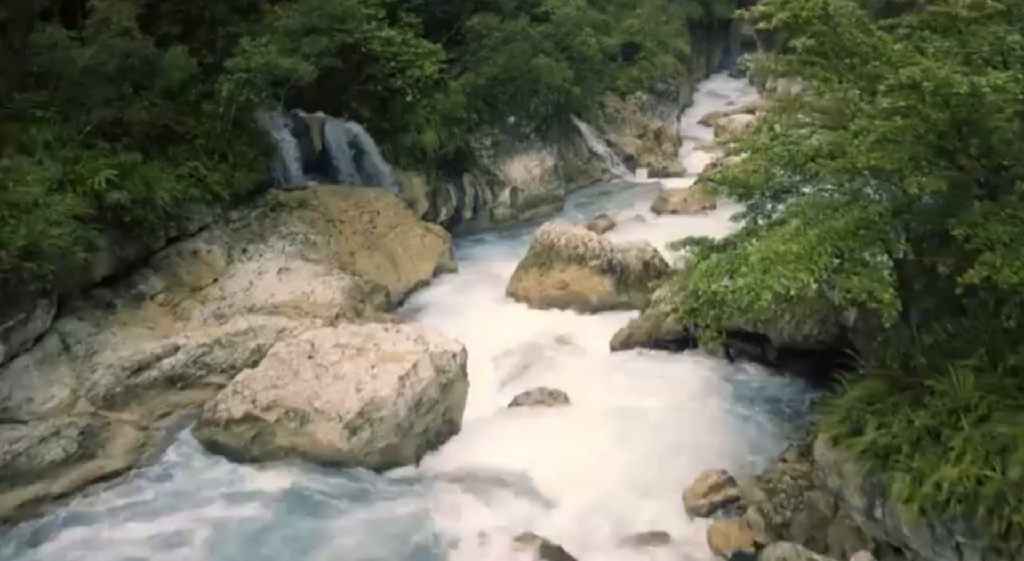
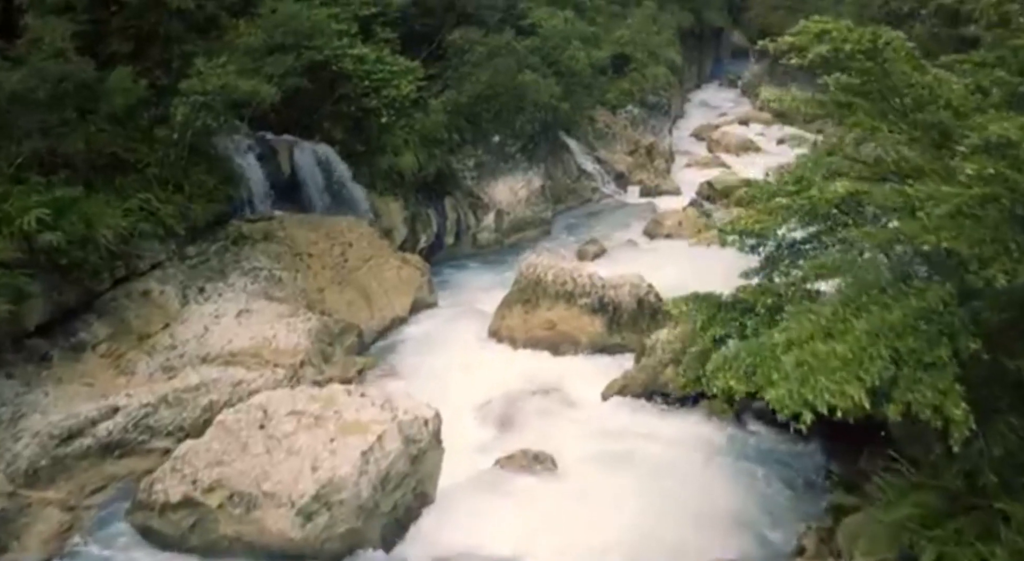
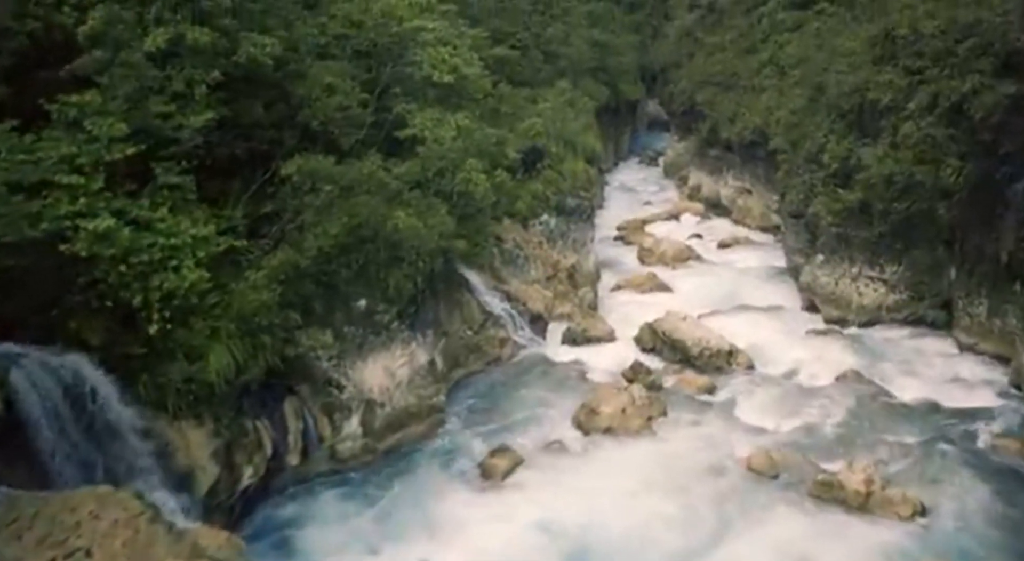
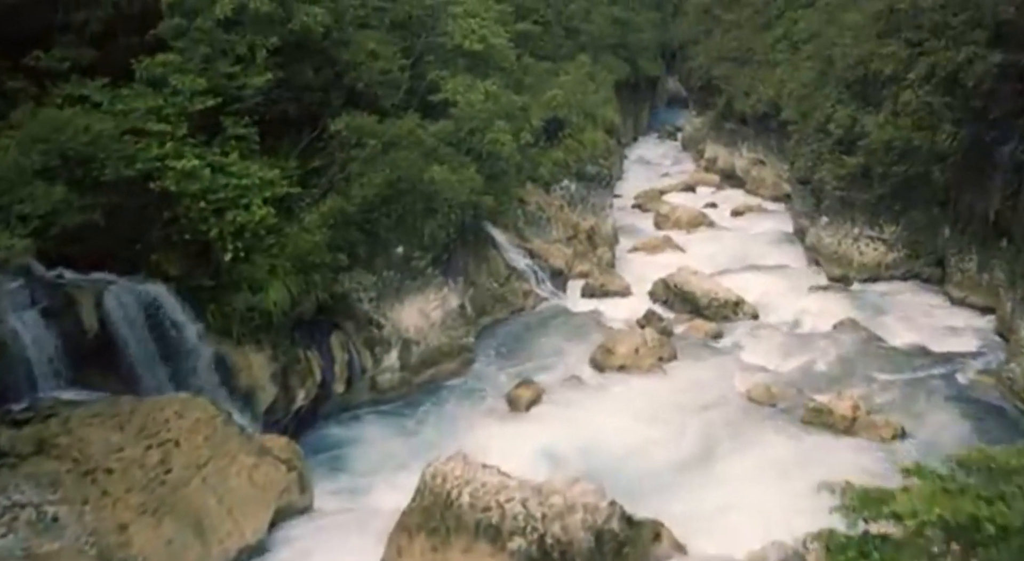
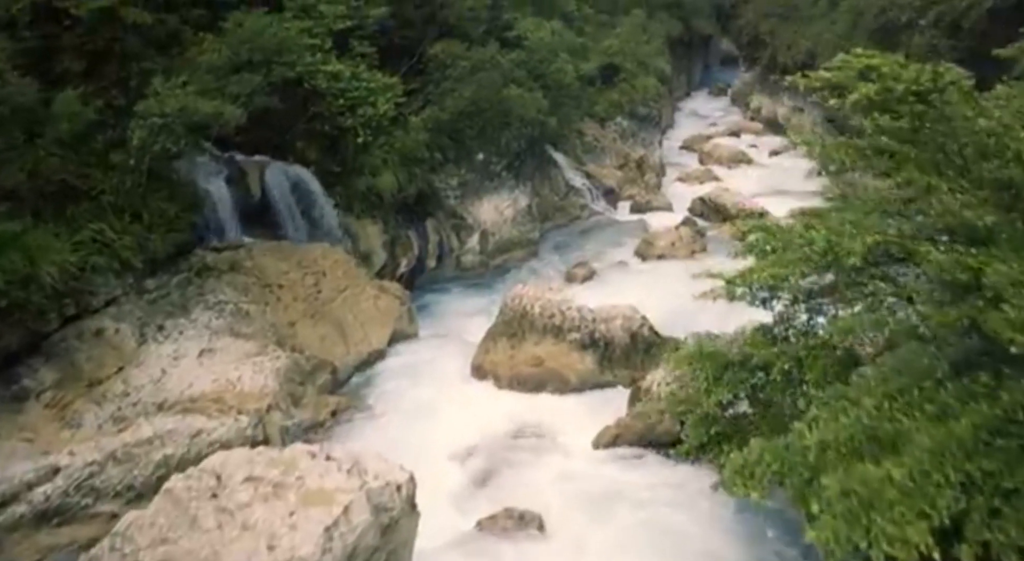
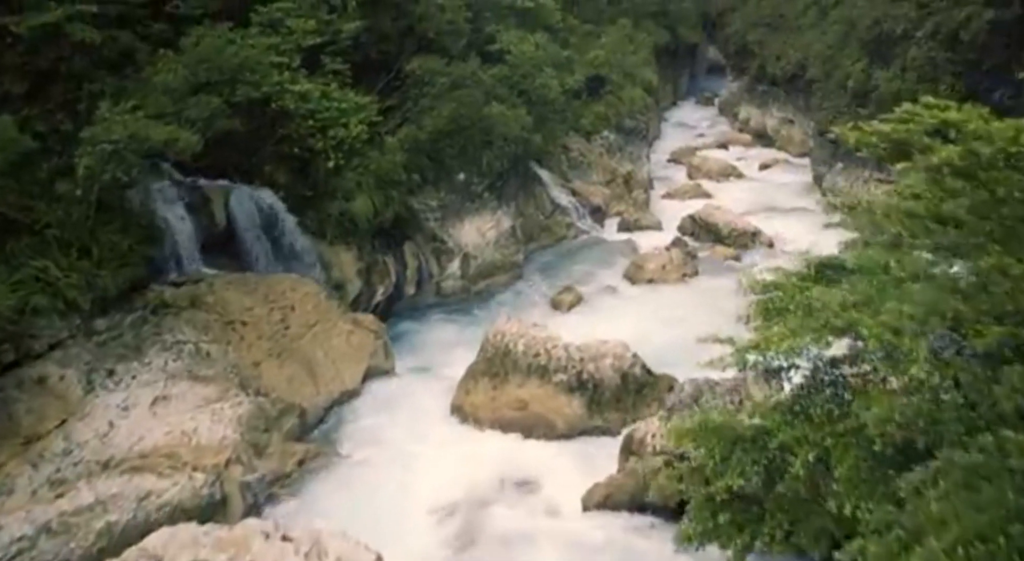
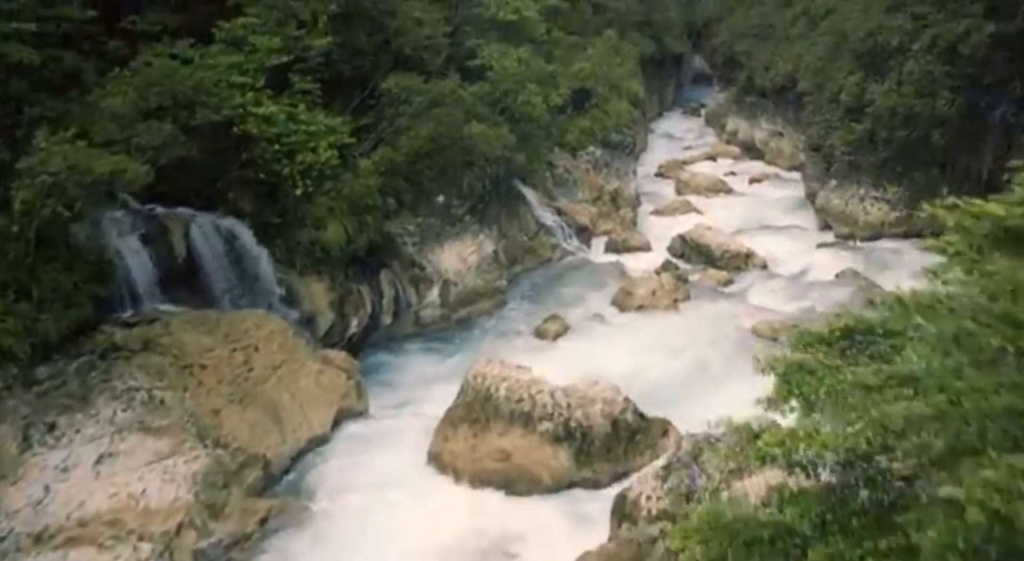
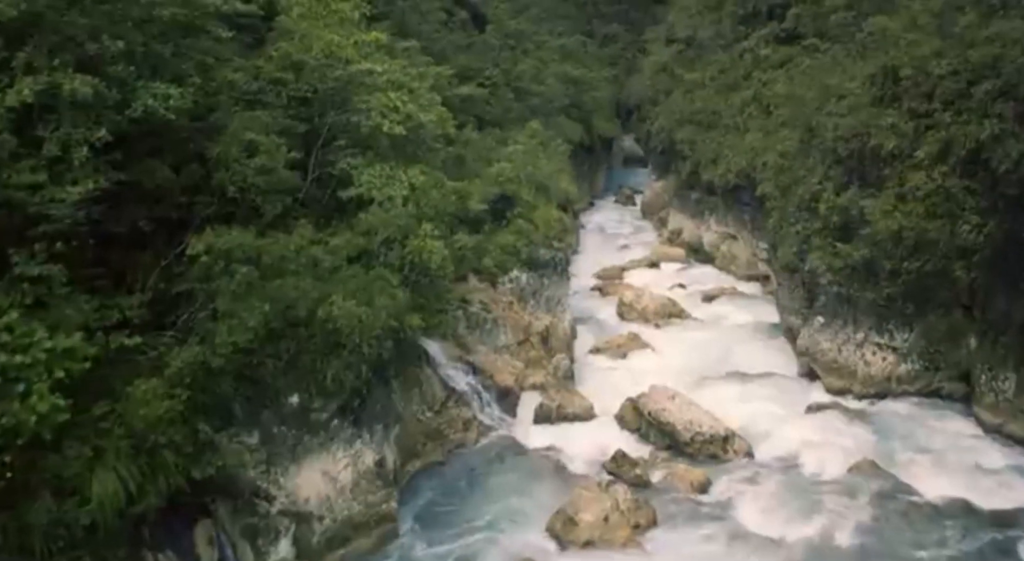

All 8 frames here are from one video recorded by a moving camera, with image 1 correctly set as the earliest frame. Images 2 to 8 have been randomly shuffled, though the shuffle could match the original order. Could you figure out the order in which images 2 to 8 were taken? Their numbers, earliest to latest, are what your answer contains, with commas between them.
2, 5, 6, 7, 4, 3, 8
